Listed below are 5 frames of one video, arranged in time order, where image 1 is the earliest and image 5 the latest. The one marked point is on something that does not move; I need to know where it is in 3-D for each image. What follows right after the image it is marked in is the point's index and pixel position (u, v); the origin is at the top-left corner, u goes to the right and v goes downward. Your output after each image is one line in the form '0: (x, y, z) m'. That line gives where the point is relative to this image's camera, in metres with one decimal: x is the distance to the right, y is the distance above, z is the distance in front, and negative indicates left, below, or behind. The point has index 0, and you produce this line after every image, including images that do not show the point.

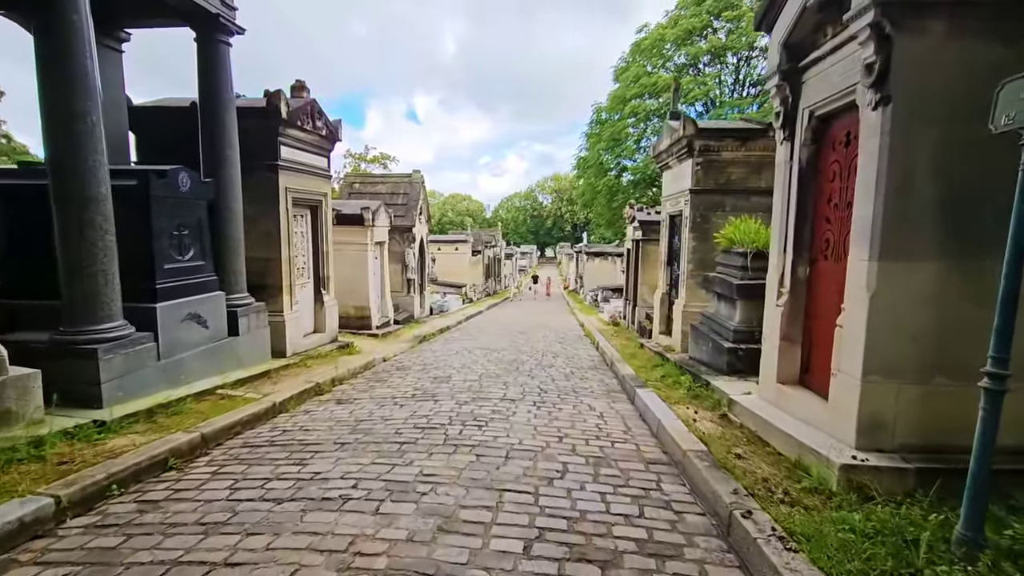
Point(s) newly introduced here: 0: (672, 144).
0: (+2.6, +2.4, +8.7) m
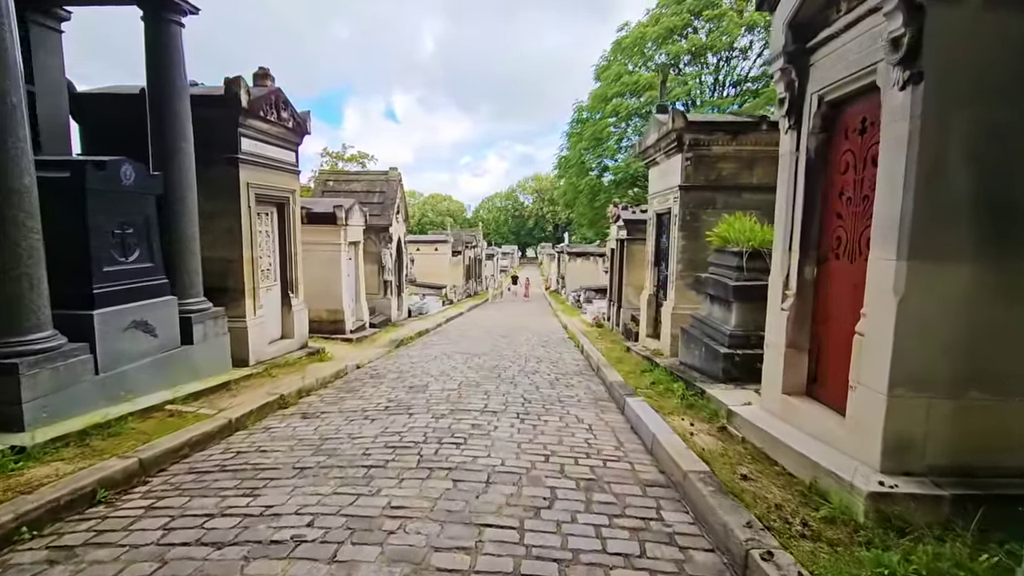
0: (+2.3, +2.3, +8.4) m
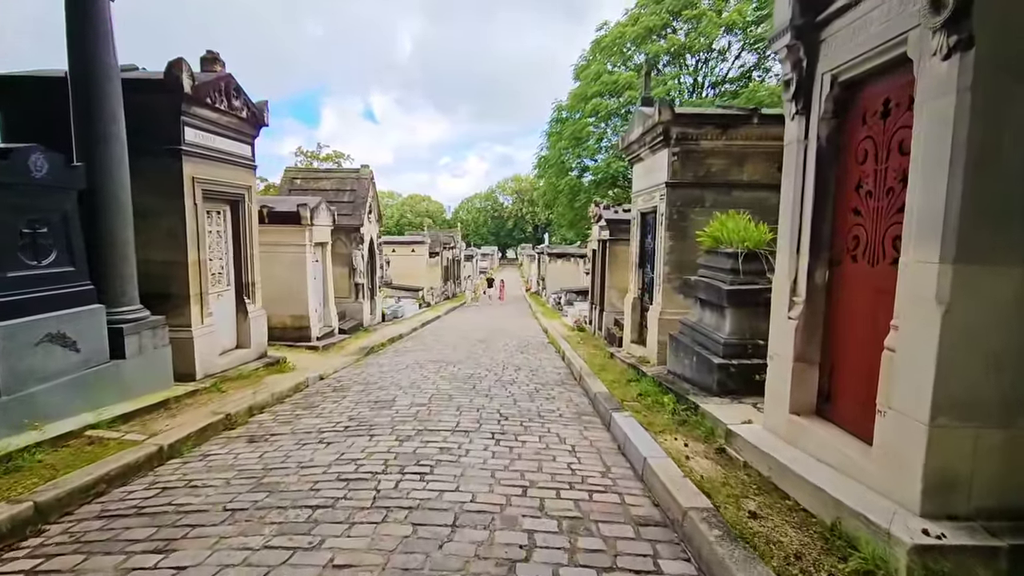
0: (+2.0, +2.3, +7.9) m
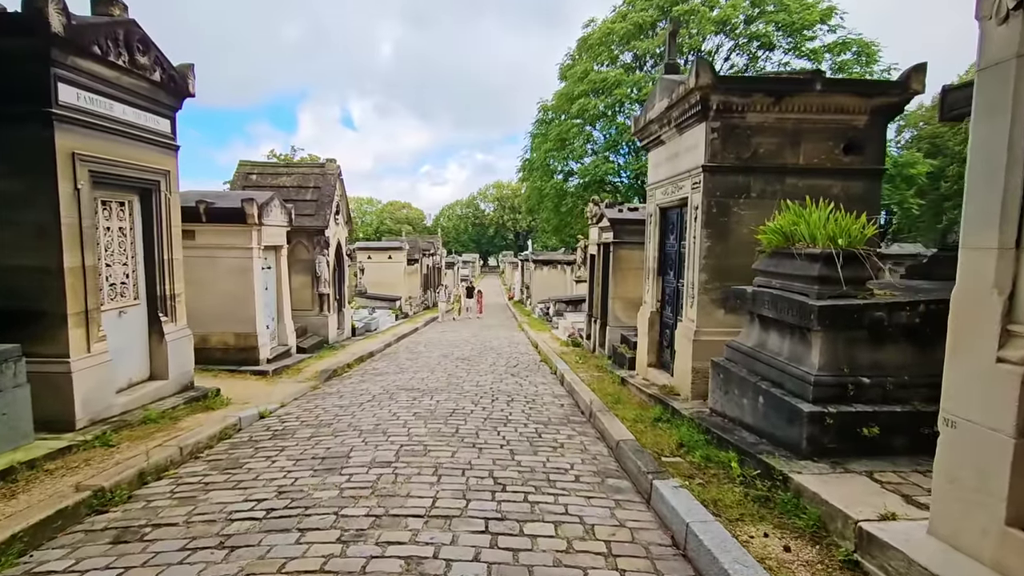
0: (+1.9, +2.1, +6.3) m
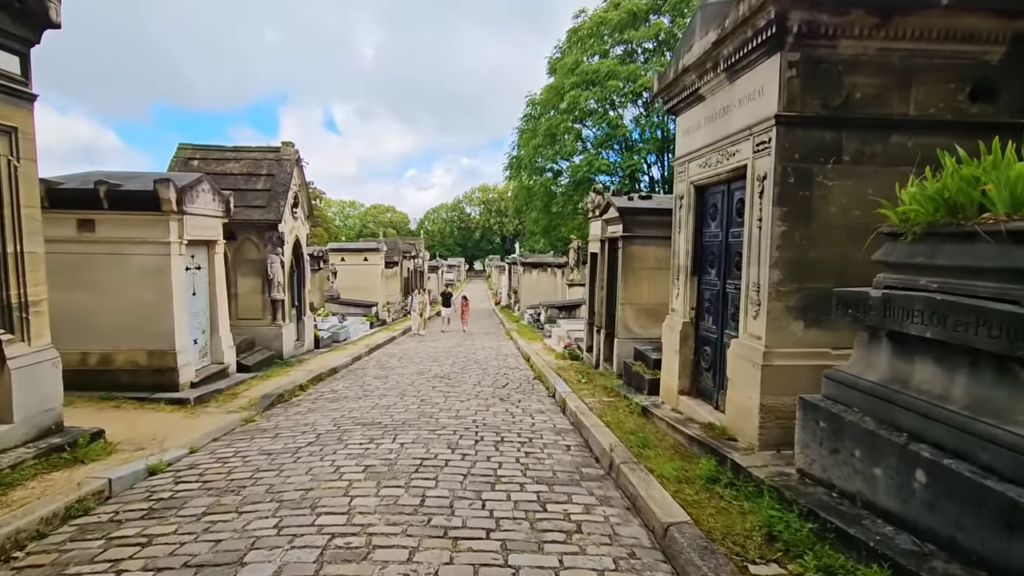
0: (+1.8, +2.1, +4.6) m
